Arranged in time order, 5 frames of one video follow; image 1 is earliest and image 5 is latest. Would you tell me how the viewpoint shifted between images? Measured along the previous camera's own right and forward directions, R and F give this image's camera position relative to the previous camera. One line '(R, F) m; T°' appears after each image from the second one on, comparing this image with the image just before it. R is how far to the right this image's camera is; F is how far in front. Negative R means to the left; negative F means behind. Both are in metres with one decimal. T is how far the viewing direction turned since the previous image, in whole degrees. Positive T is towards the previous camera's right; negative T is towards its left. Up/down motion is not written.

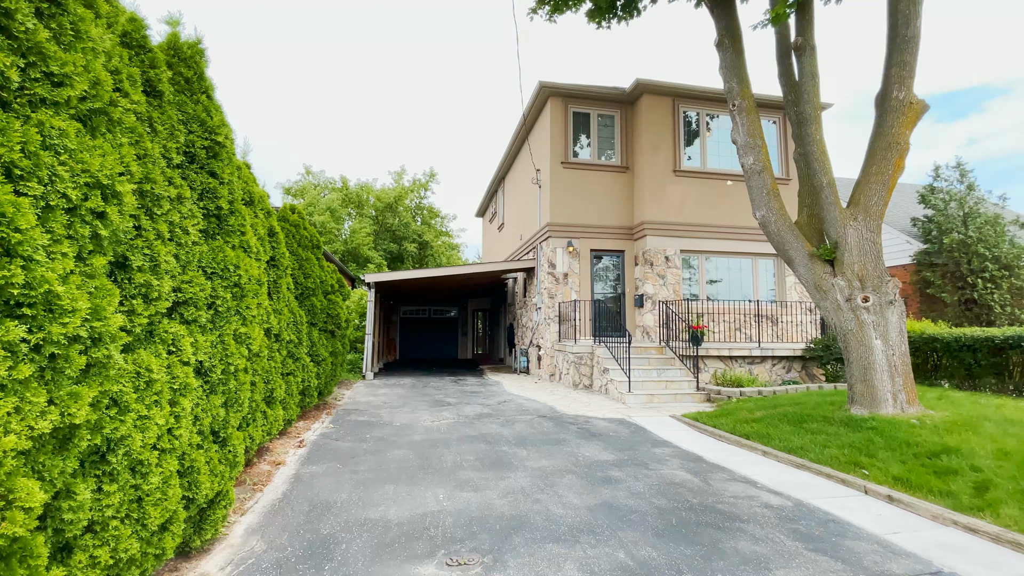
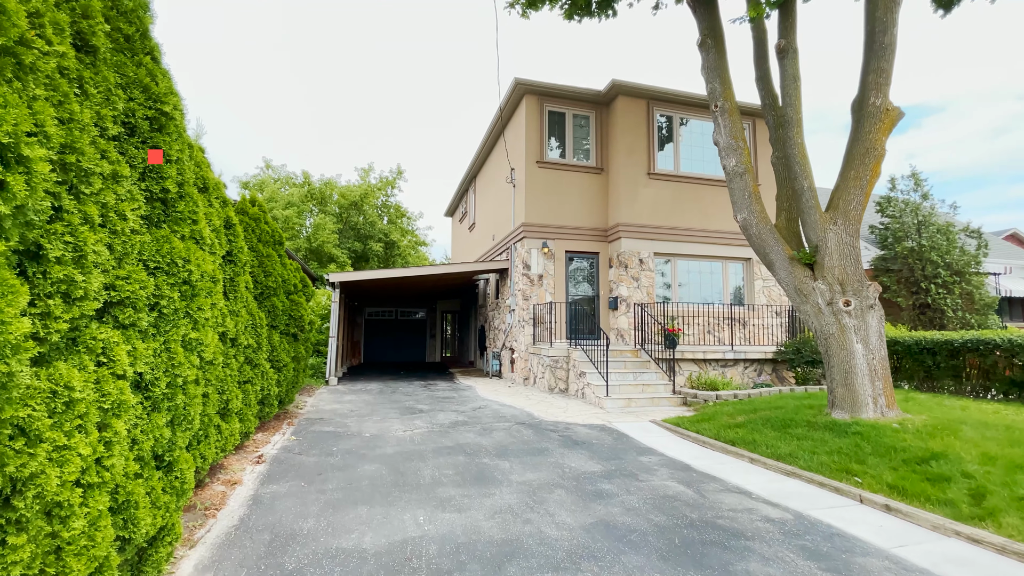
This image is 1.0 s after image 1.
(-0.2, +0.3) m; +4°
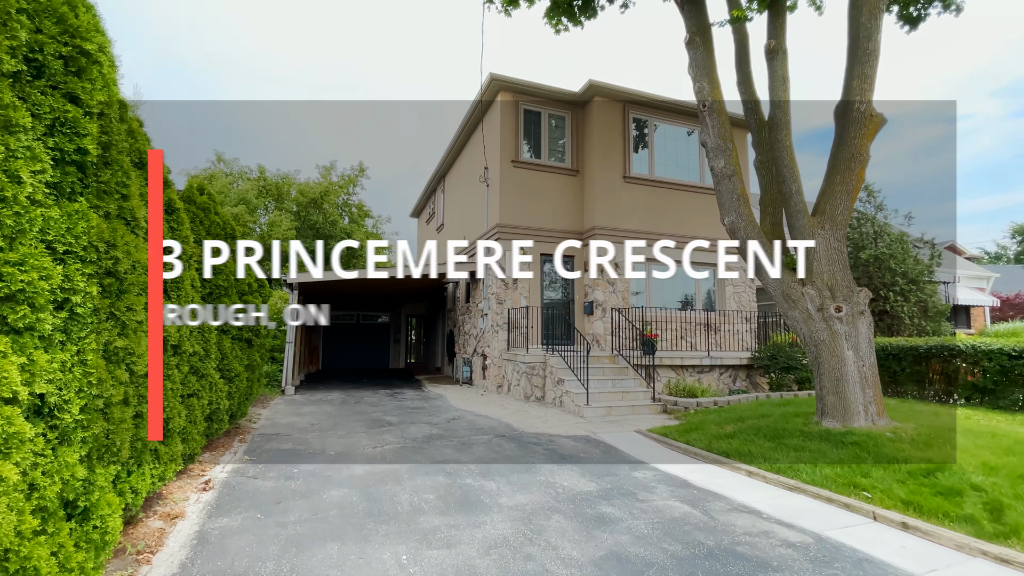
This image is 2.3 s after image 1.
(-0.3, +0.5) m; +5°
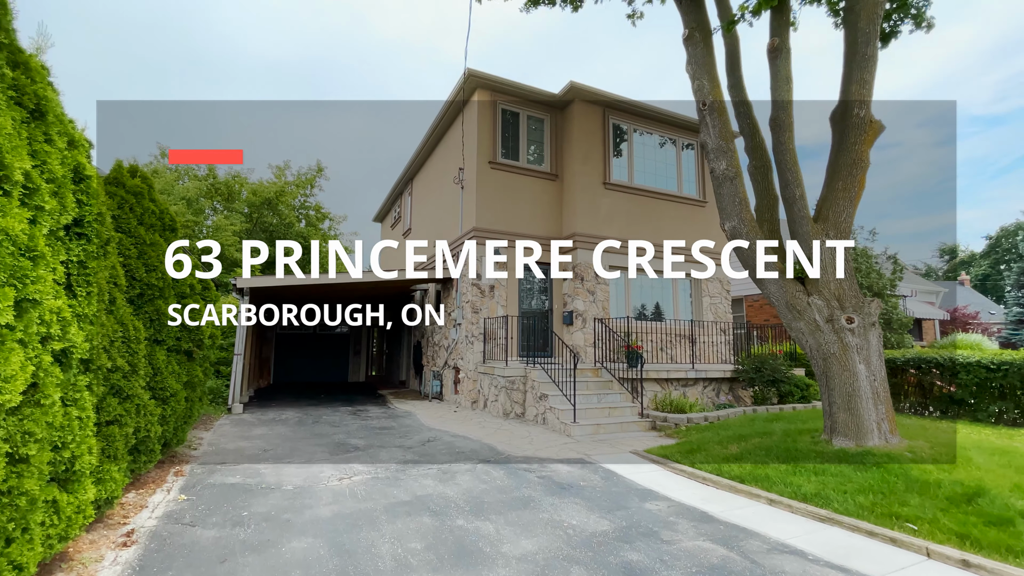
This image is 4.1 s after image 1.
(-0.3, +0.7) m; +5°
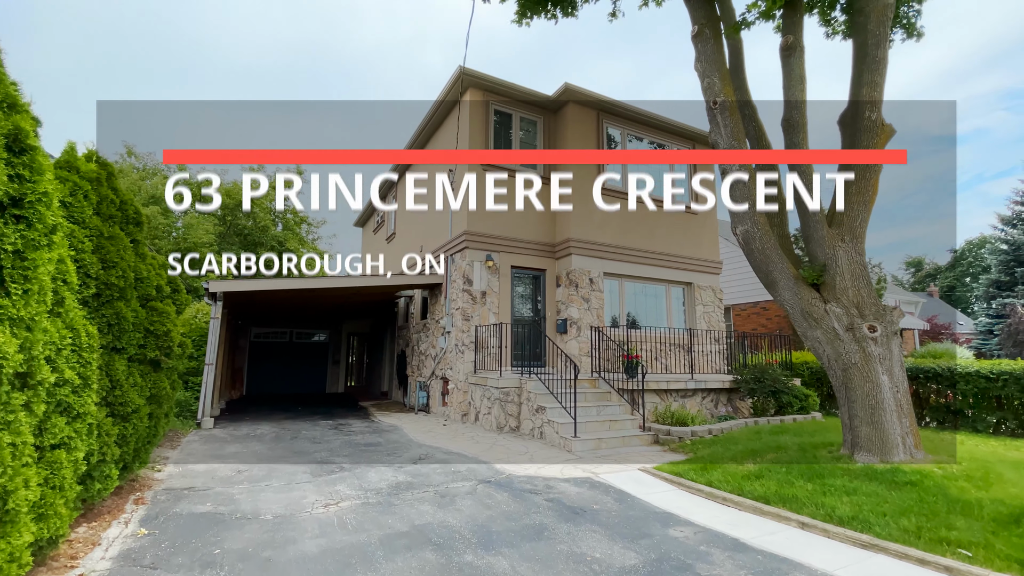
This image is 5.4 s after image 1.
(-0.3, +0.4) m; +3°
